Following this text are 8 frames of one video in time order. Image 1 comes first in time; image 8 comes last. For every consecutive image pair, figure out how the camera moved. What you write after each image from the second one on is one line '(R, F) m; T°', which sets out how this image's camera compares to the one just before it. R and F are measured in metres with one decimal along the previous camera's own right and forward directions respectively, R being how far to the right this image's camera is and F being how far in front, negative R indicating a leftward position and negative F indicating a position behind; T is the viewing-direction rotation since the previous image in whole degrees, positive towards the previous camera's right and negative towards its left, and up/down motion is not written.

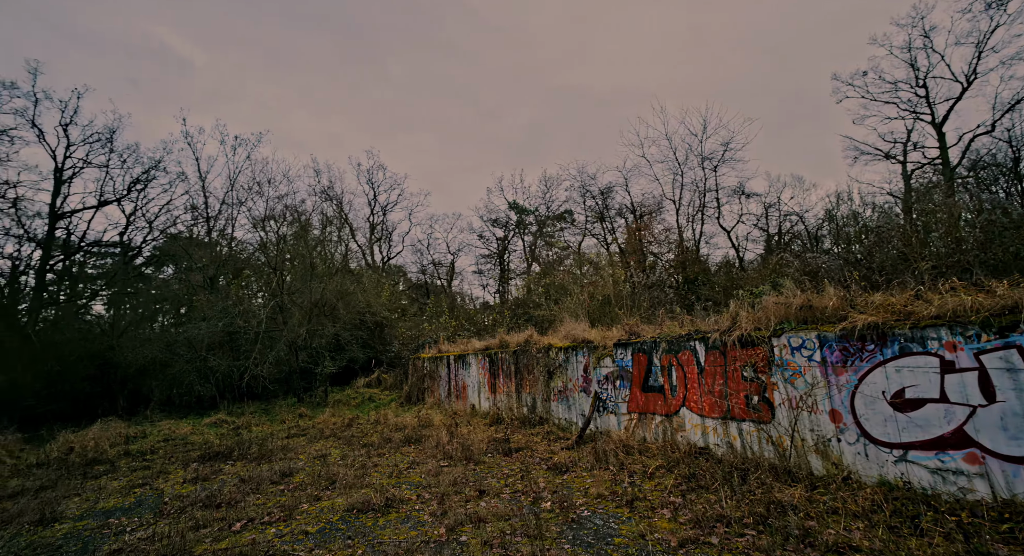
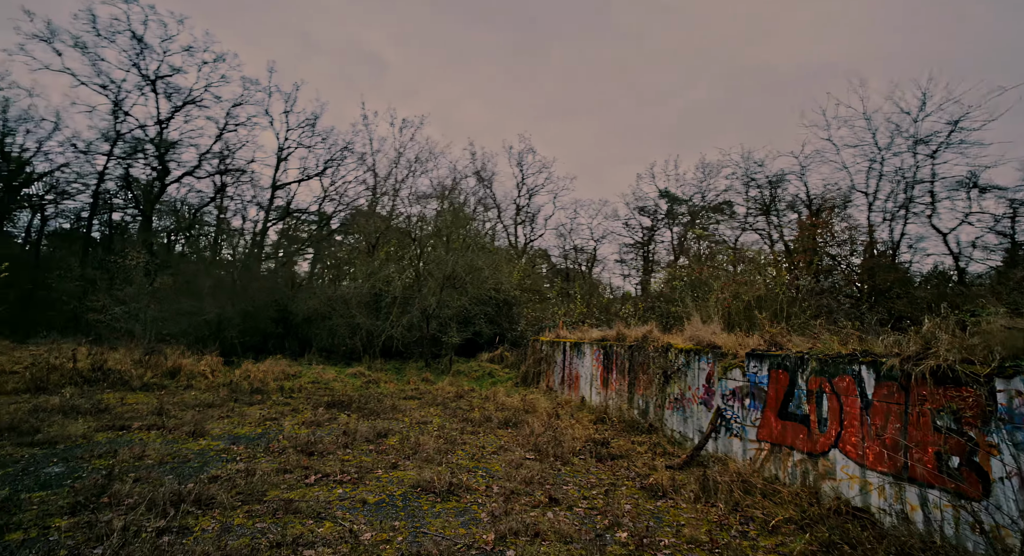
(+0.4, +0.7) m; -17°
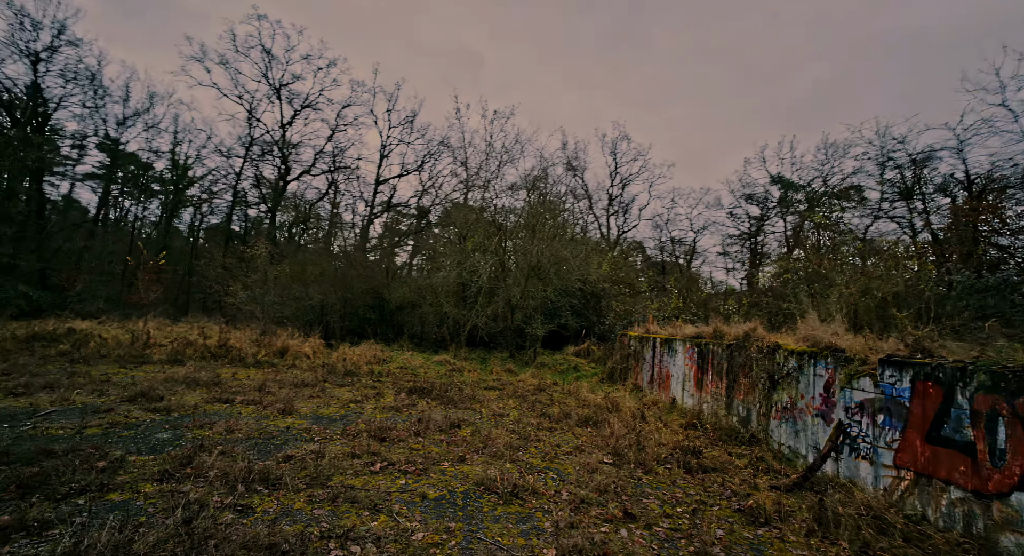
(+0.2, +0.4) m; -11°
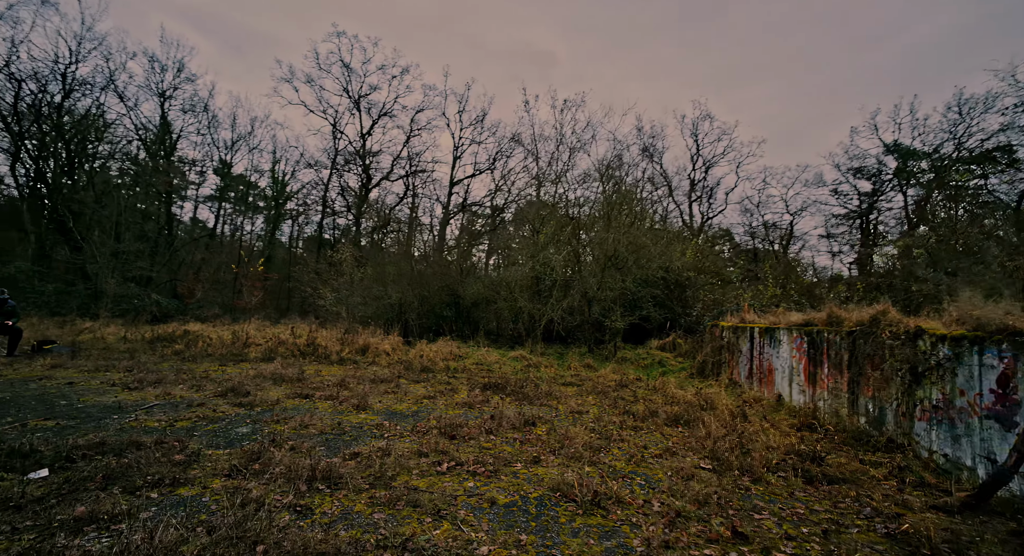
(0.0, +0.5) m; -9°
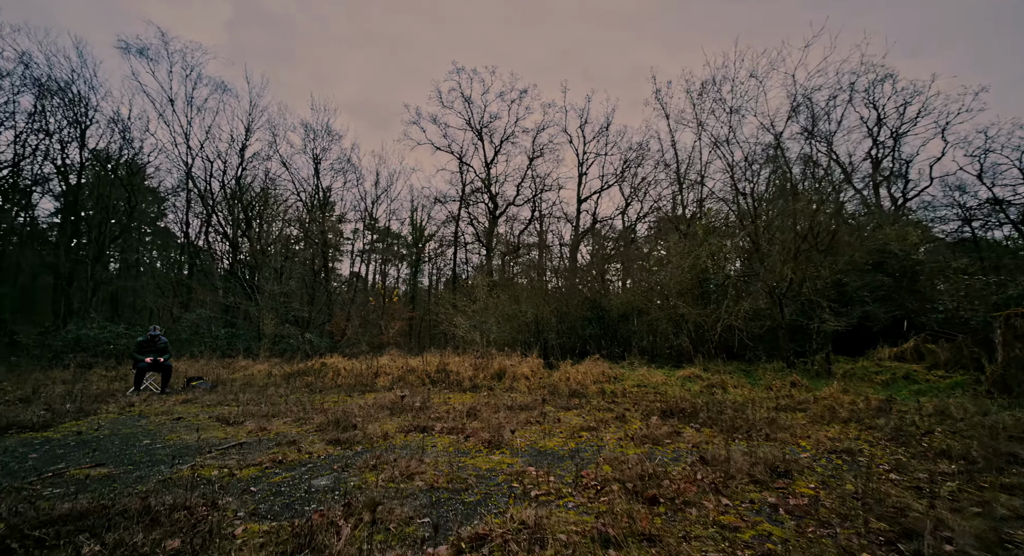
(-0.6, +2.2) m; -15°
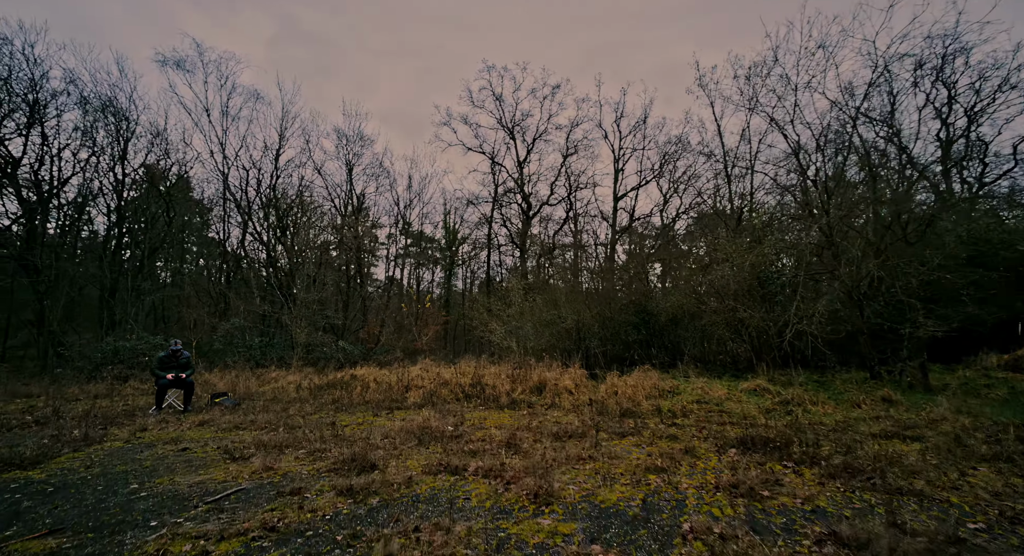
(-0.1, +0.9) m; -4°
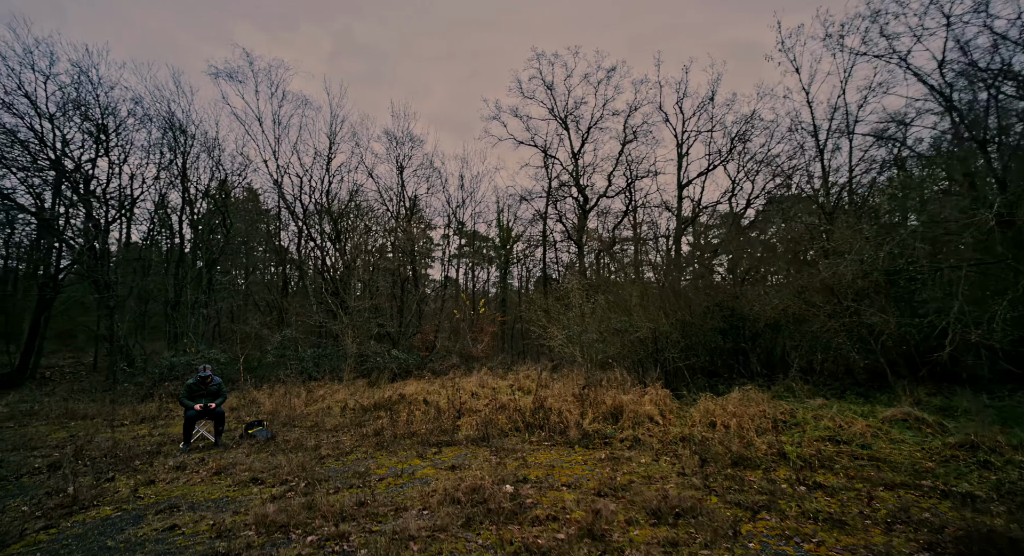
(-0.2, +1.6) m; -7°
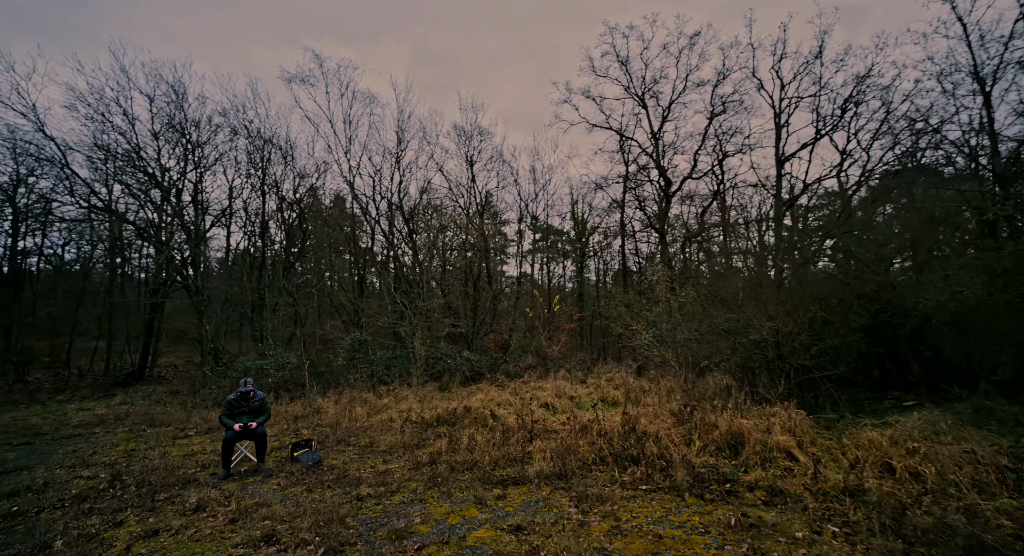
(0.0, +1.7) m; -9°
